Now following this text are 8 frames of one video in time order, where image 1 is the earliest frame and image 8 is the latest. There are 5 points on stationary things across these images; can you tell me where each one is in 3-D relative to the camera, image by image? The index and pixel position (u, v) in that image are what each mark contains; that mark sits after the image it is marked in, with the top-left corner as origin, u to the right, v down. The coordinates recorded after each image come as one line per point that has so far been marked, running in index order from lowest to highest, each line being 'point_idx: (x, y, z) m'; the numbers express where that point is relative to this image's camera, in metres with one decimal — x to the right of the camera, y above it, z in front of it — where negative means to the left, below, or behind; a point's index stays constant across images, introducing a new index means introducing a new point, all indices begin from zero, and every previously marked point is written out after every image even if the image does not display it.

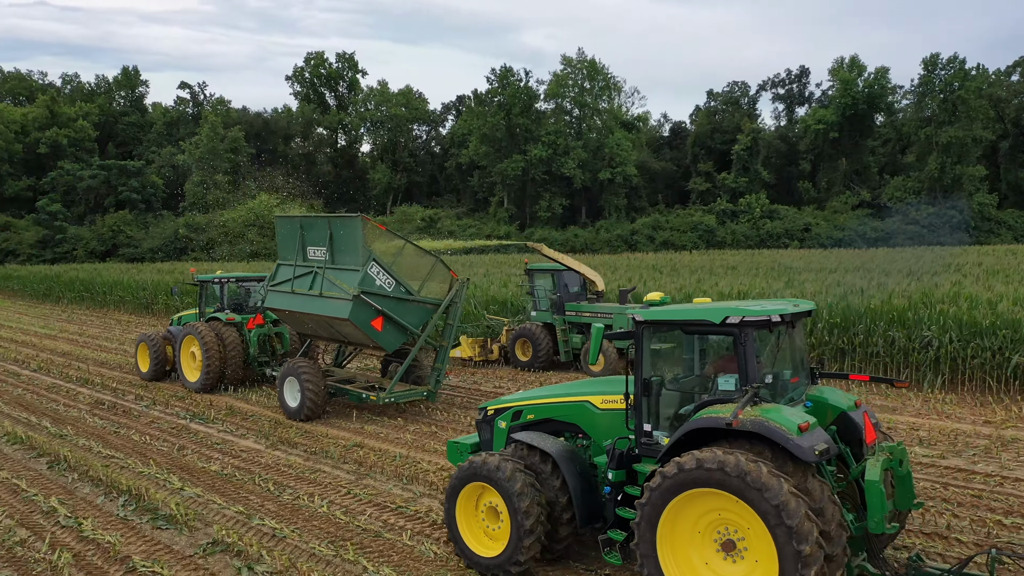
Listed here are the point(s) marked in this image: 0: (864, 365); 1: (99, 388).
0: (+4.0, -0.9, +9.3) m
1: (-5.1, -1.2, +10.0) m
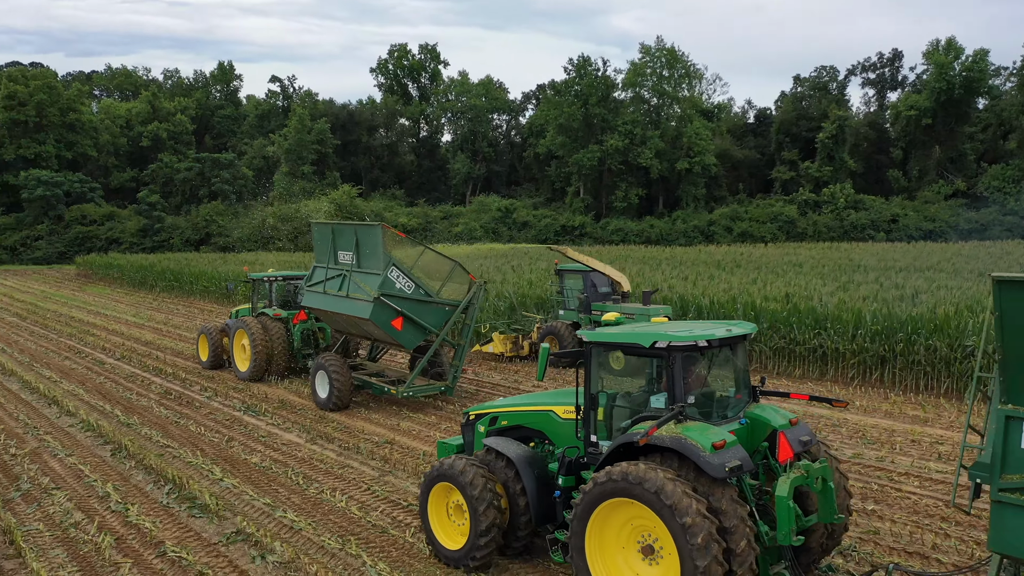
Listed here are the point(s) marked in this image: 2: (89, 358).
0: (+4.4, -1.0, +9.1) m
1: (-4.6, -1.2, +10.8) m
2: (-6.6, -1.1, +12.7) m
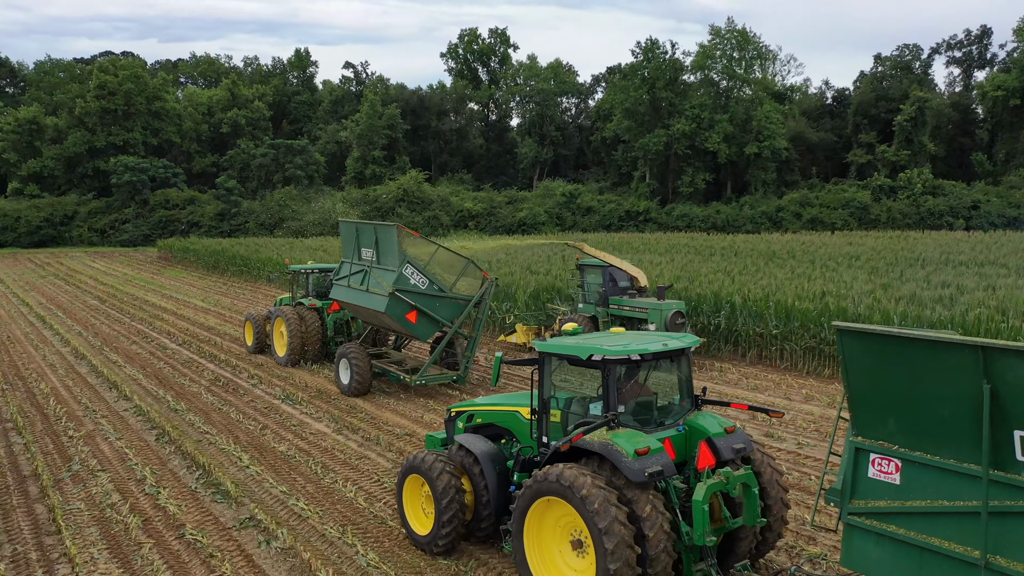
0: (+4.7, -1.0, +9.0) m
1: (-4.1, -1.1, +11.6) m
2: (-6.0, -0.9, +13.6) m
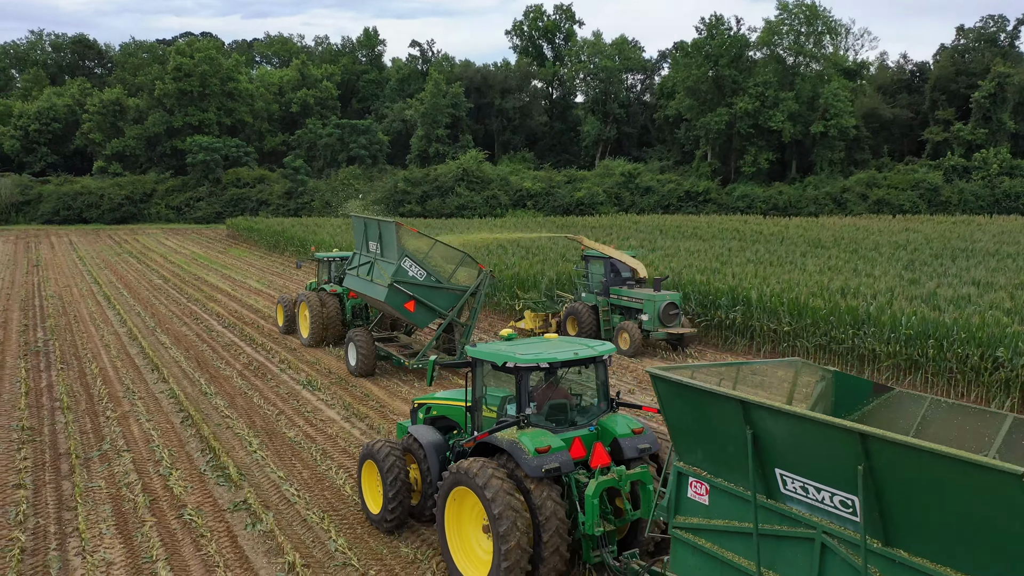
0: (+4.7, -1.0, +9.0) m
1: (-3.8, -0.9, +12.3) m
2: (-5.5, -0.7, +14.4) m
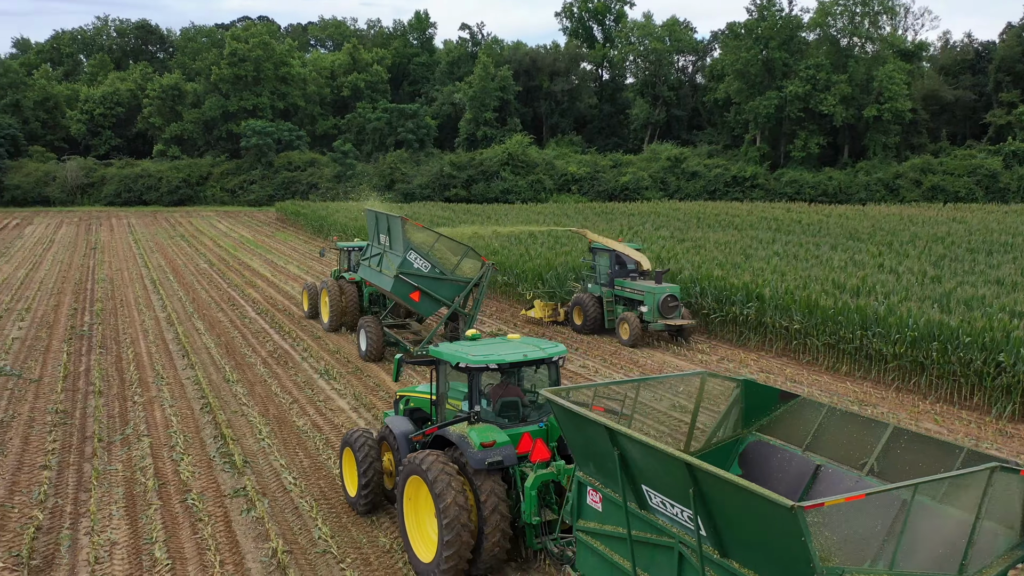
0: (+4.8, -1.1, +9.0) m
1: (-3.6, -0.8, +12.8) m
2: (-5.1, -0.4, +15.1) m
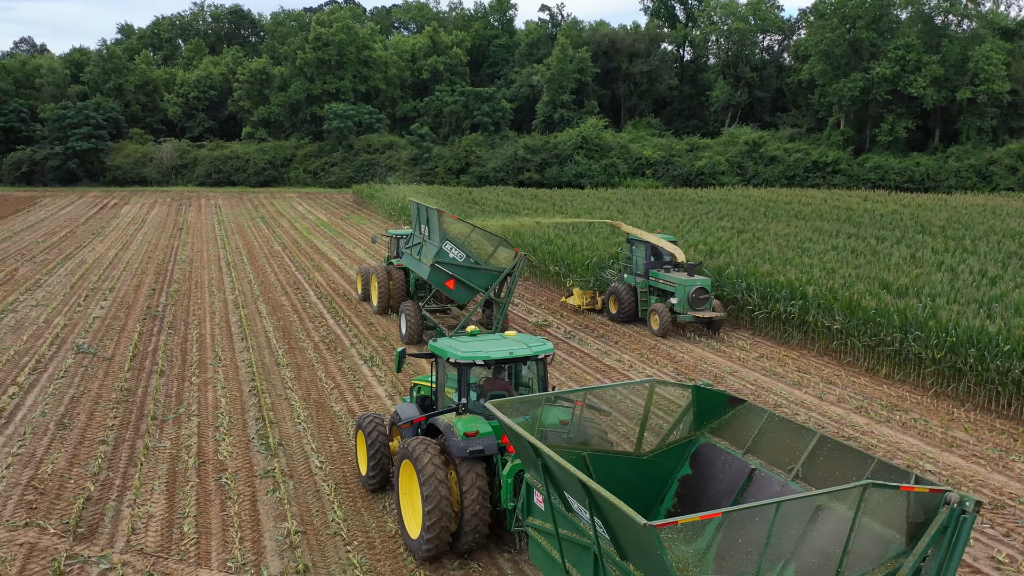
0: (+5.1, -1.1, +8.8) m
1: (-2.8, -0.5, +13.4) m
2: (-4.2, -0.2, +15.8) m
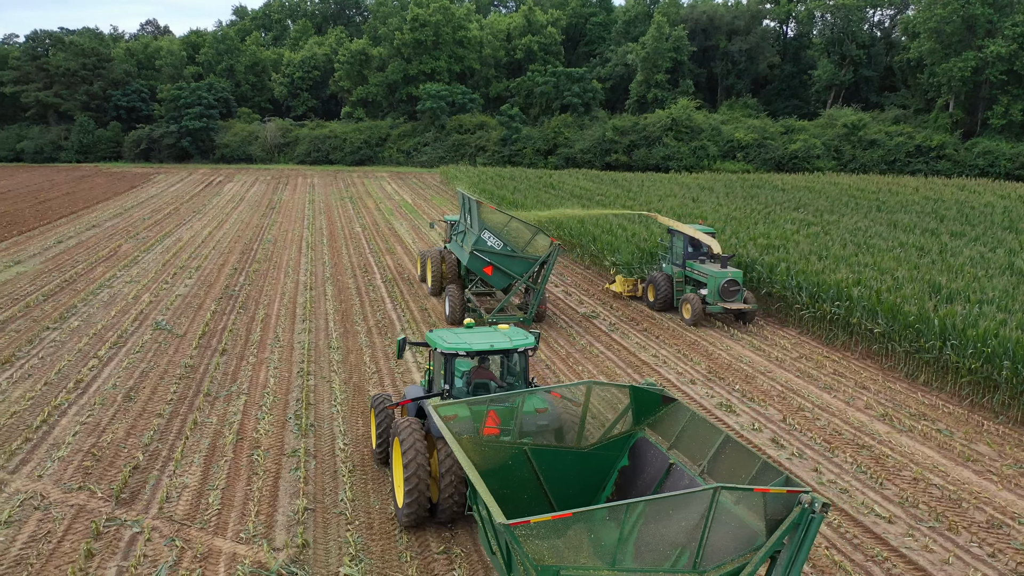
0: (+5.3, -1.2, +8.5) m
1: (-2.0, -0.3, +14.1) m
2: (-3.0, +0.2, +16.6) m
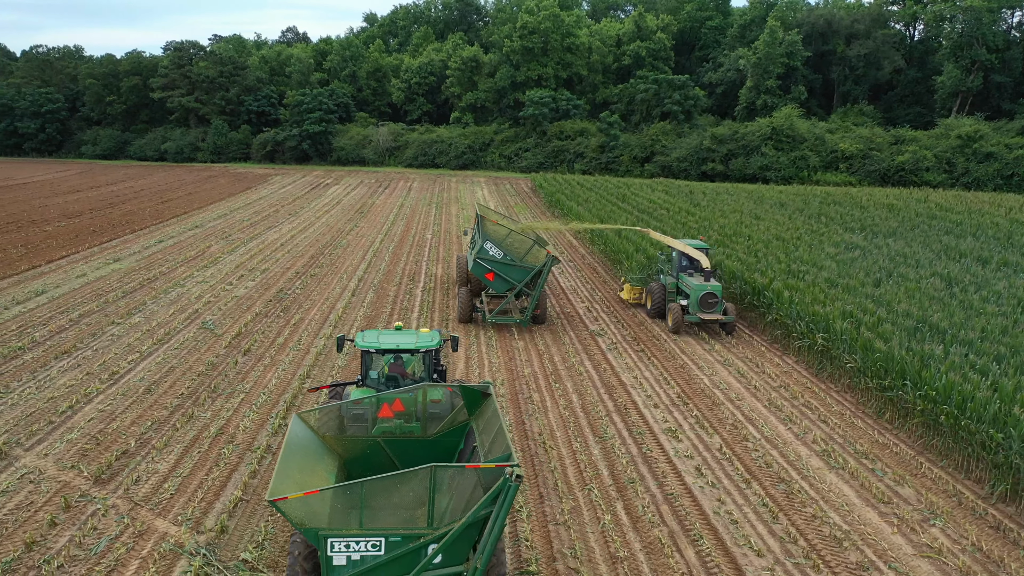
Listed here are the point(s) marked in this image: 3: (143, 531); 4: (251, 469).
0: (+4.6, -1.7, +8.4) m
1: (-1.7, -0.5, +15.0) m
2: (-2.2, 0.0, +17.6) m
3: (-3.2, -2.1, +7.1) m
4: (-2.7, -1.9, +8.4) m
